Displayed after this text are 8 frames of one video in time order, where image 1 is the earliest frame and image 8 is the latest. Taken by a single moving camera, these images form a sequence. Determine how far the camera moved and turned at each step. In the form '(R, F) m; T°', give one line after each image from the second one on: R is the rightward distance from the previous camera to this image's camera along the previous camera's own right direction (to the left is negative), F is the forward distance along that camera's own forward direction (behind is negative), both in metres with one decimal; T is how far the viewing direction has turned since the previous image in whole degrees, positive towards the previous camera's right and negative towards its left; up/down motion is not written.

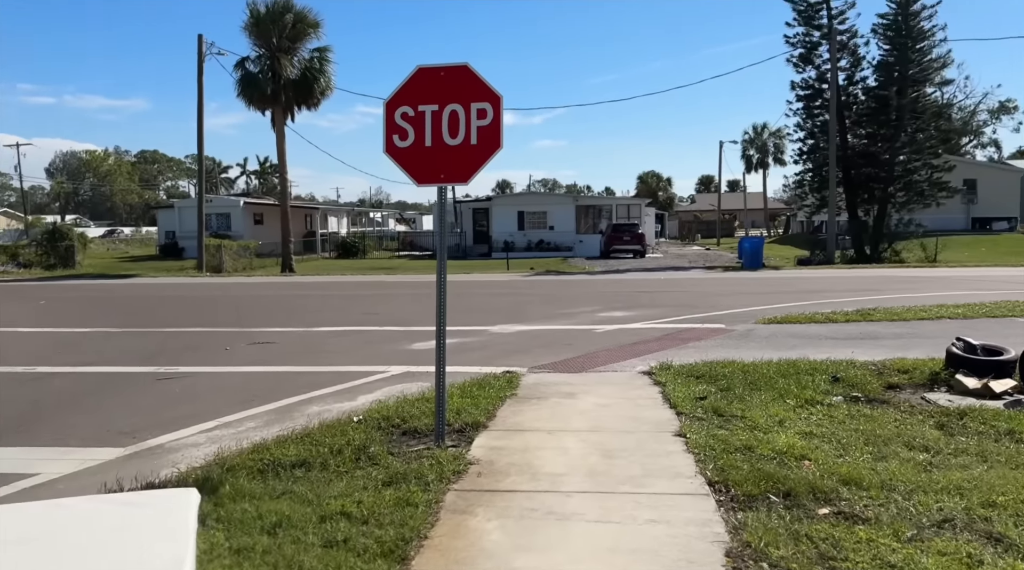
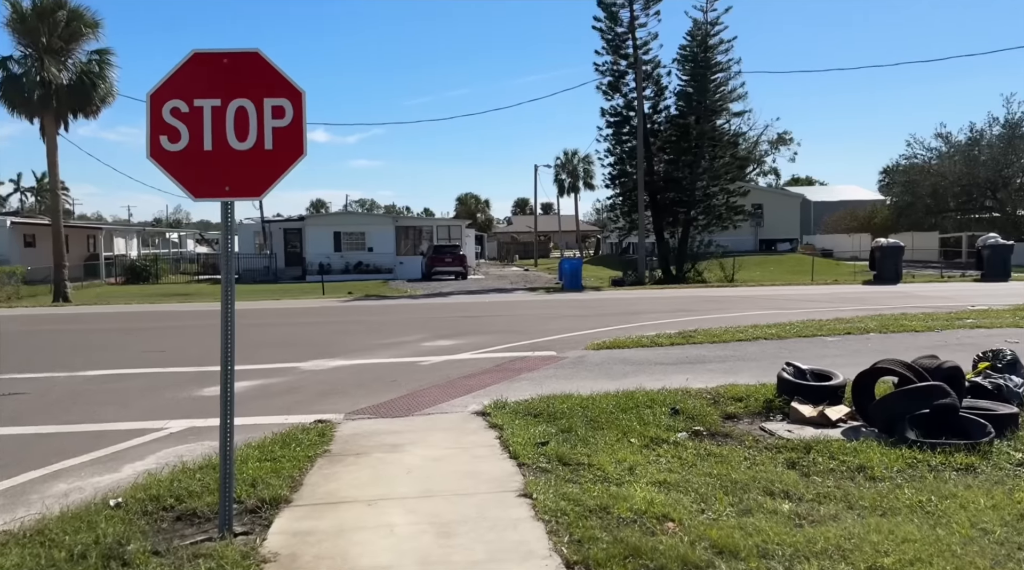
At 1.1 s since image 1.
(0.0, +0.9) m; +11°
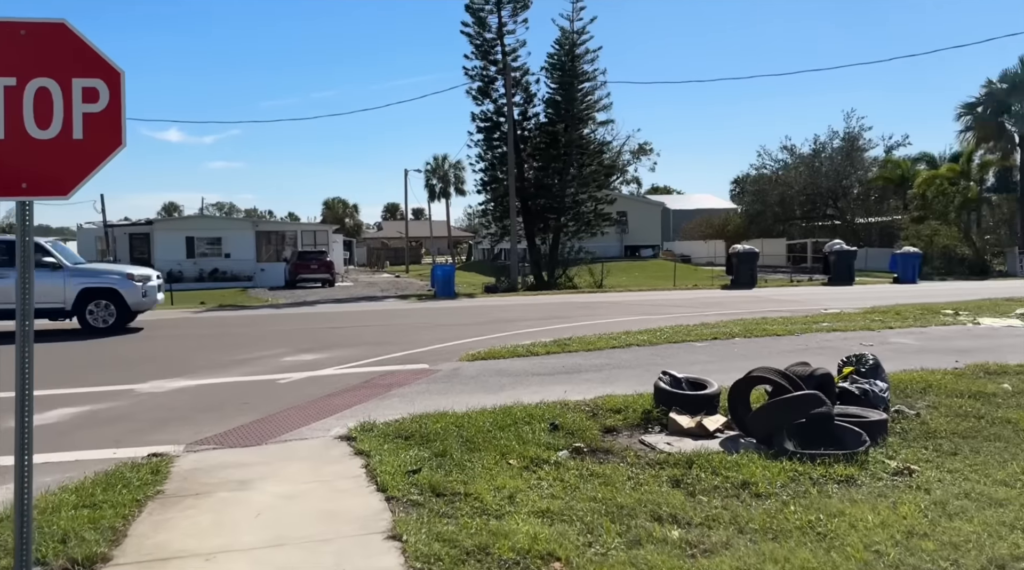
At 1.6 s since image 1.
(0.0, +0.5) m; +8°
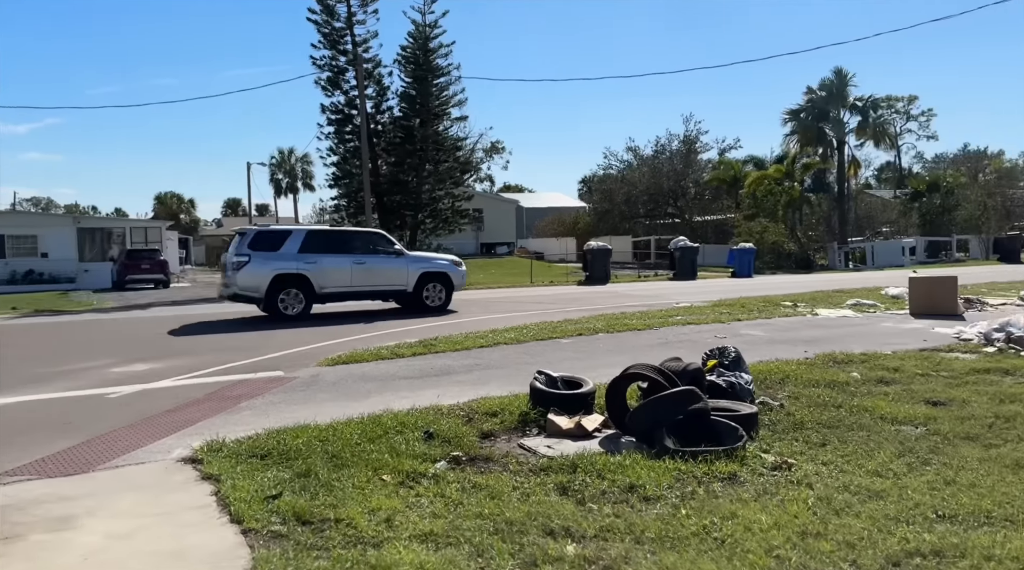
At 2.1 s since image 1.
(-0.1, +0.5) m; +10°
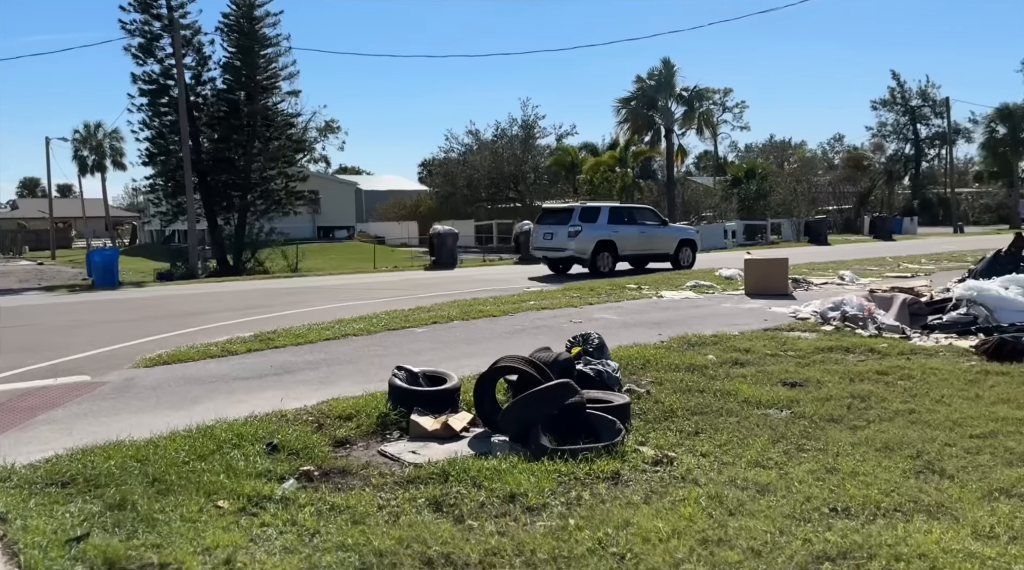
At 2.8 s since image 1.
(-0.1, +0.7) m; +11°
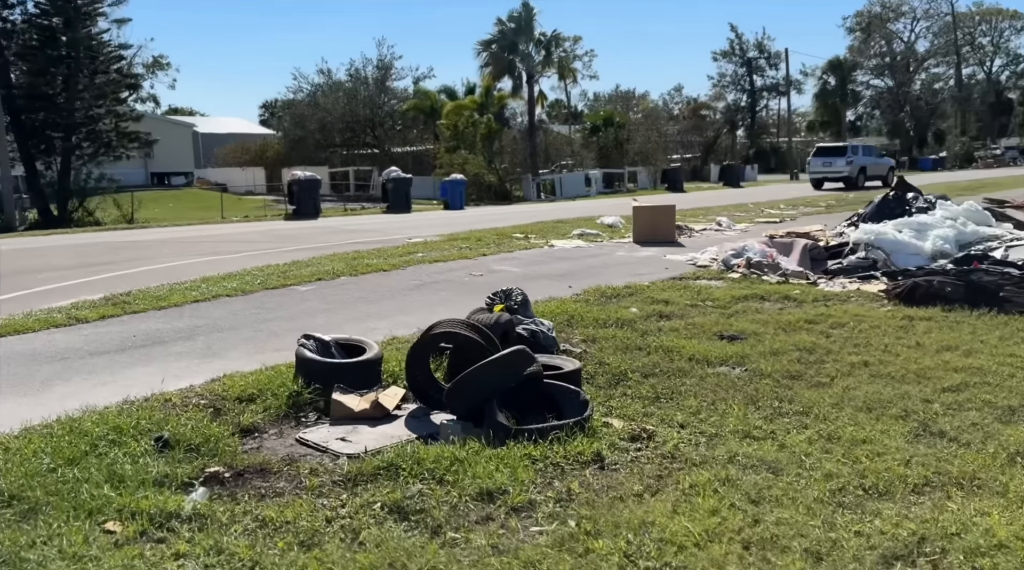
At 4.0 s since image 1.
(-0.6, +1.1) m; +10°
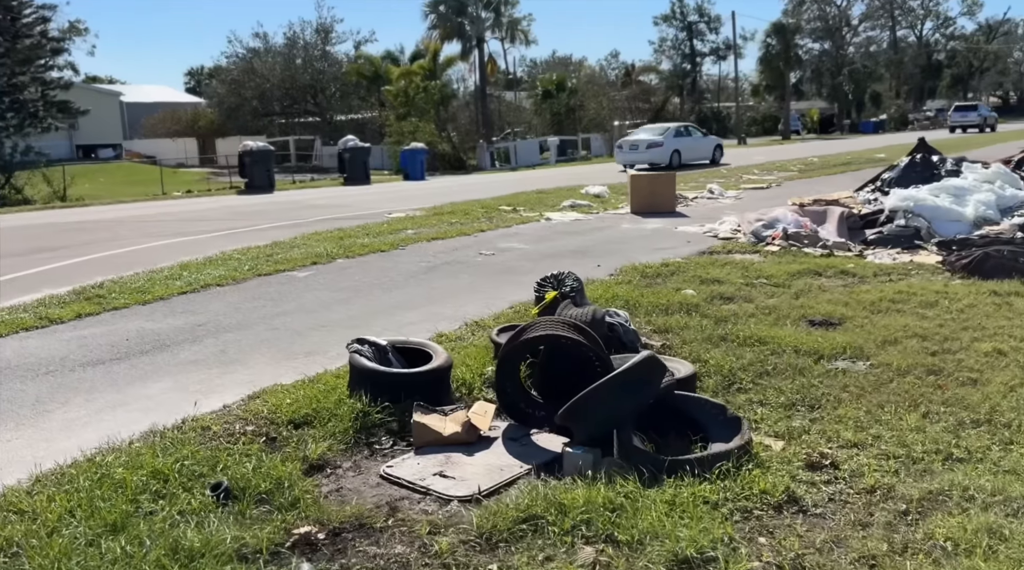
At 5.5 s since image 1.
(-1.0, +1.2) m; +4°
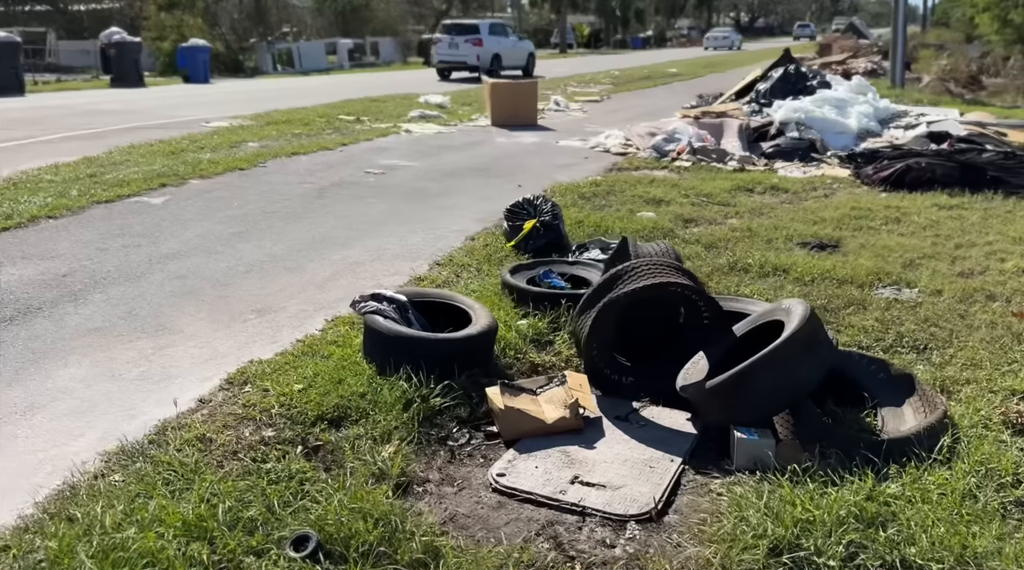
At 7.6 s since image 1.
(-1.4, +1.5) m; +15°
